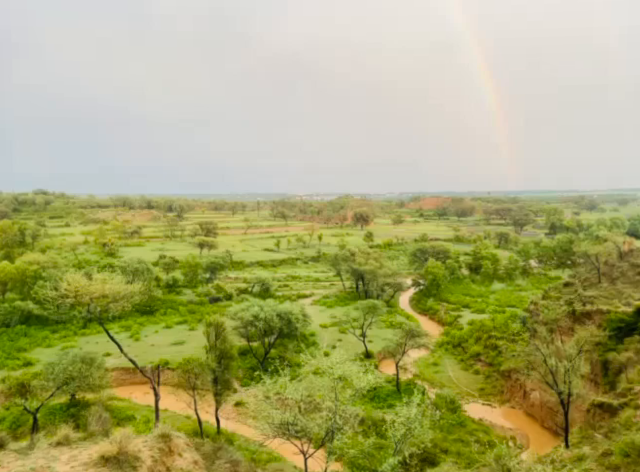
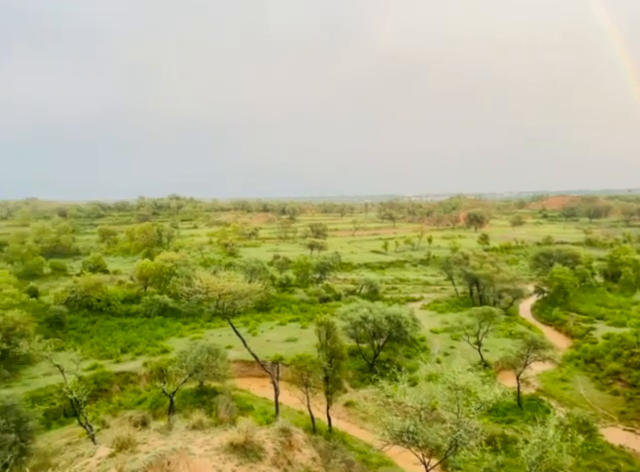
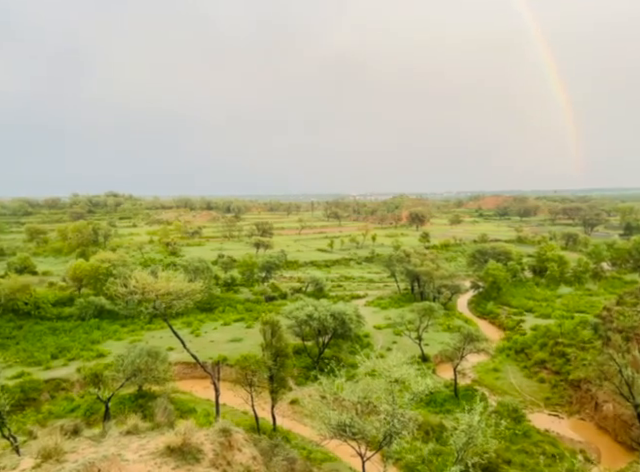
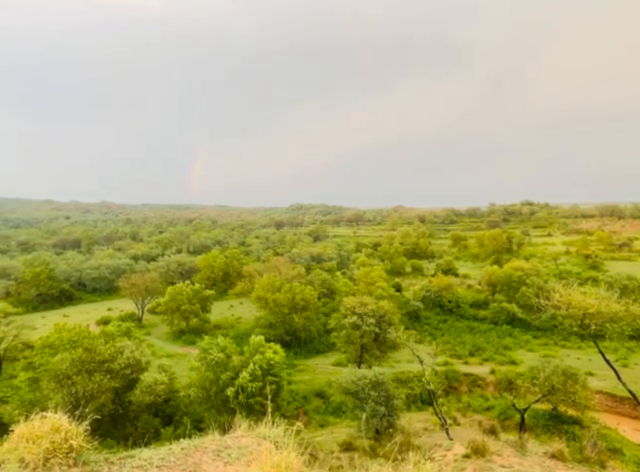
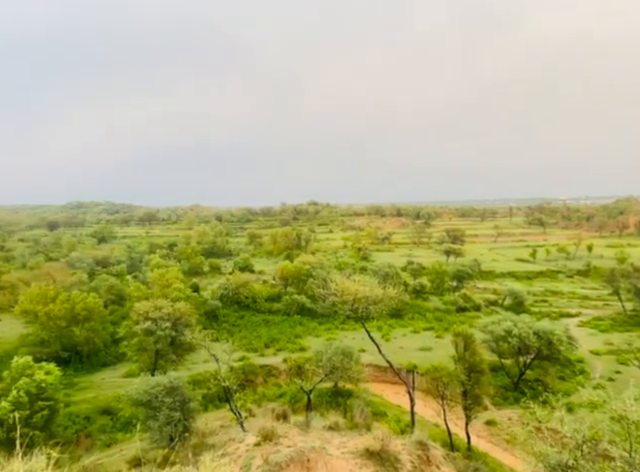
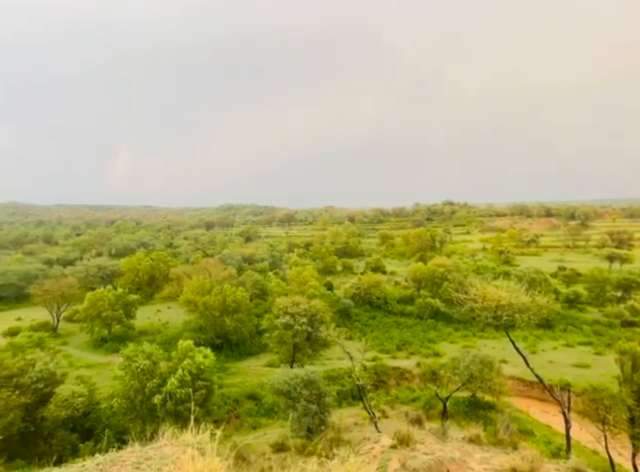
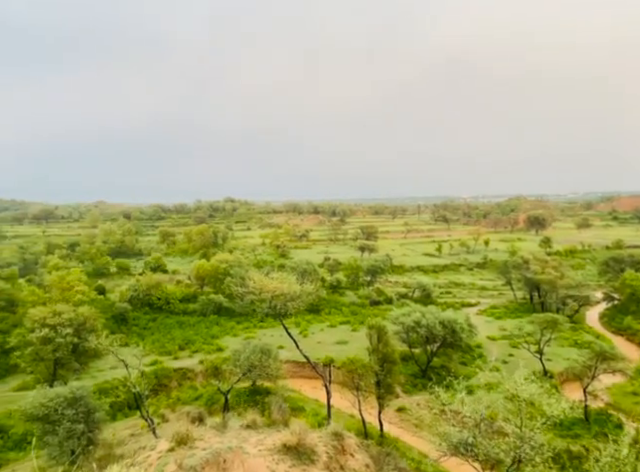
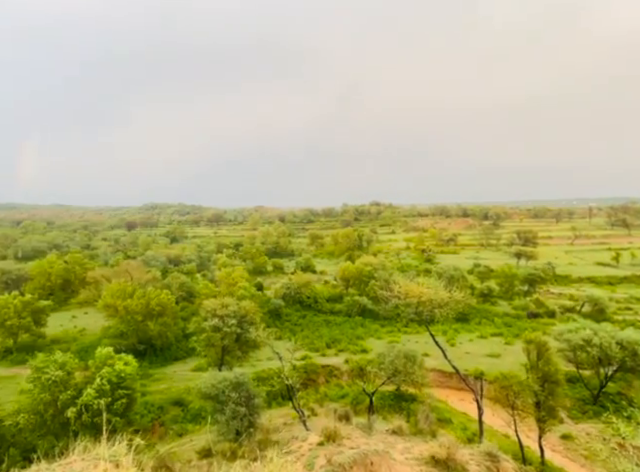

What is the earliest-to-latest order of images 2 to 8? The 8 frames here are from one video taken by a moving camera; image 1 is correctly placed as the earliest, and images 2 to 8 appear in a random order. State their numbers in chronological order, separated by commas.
3, 2, 7, 5, 8, 6, 4
